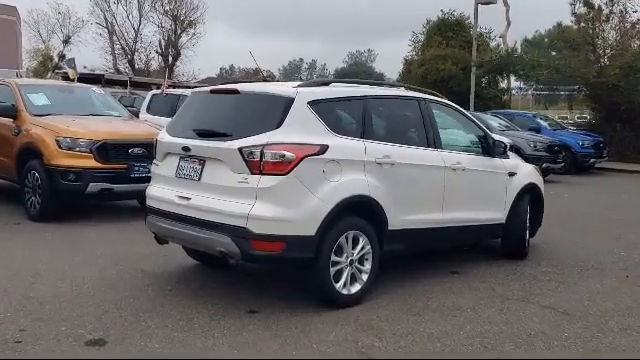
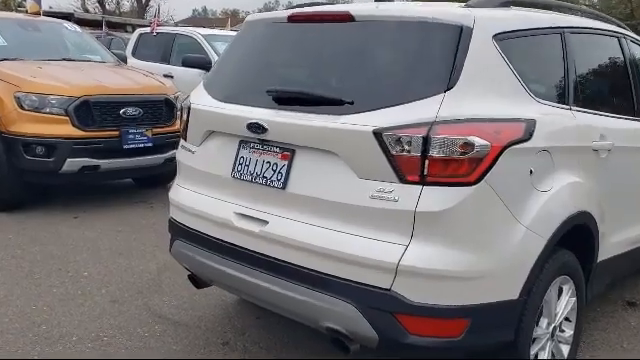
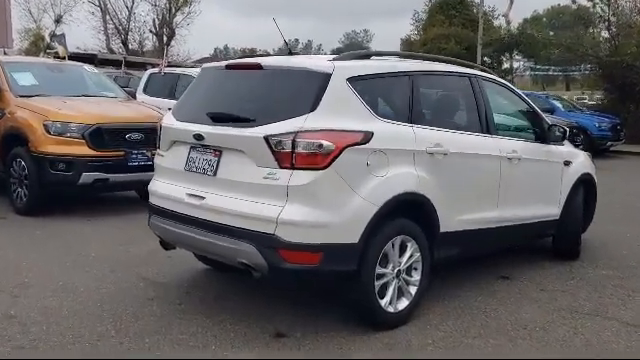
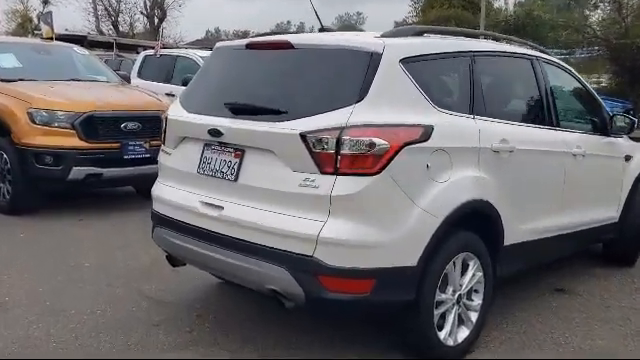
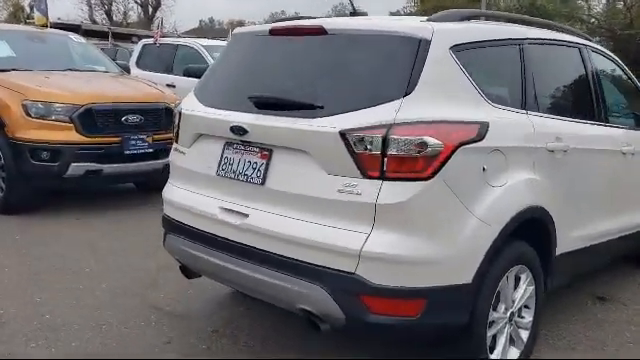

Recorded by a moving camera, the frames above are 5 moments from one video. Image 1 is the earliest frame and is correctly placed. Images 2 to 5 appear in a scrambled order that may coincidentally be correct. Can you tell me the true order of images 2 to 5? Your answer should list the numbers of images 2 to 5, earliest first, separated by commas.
3, 4, 5, 2
